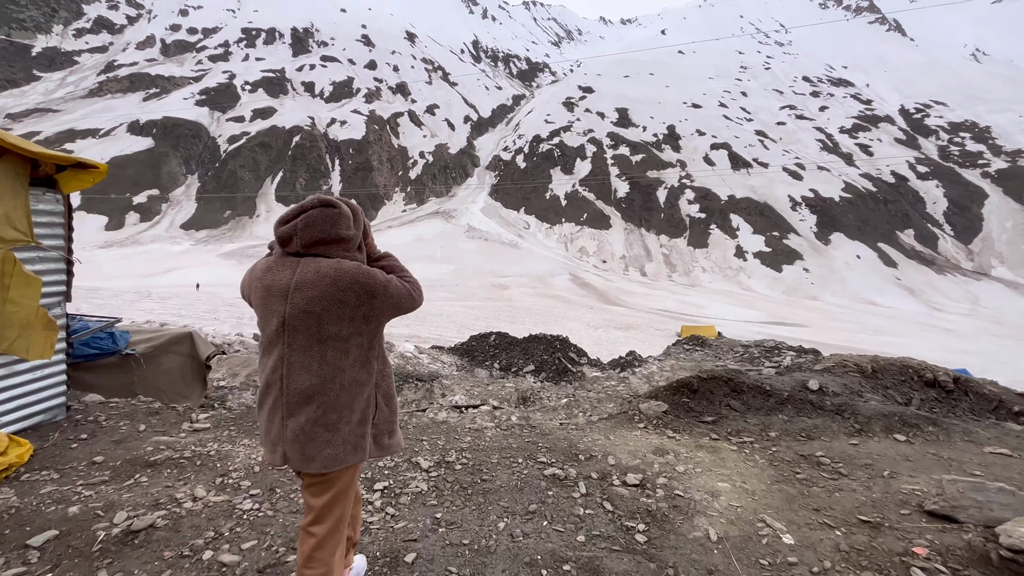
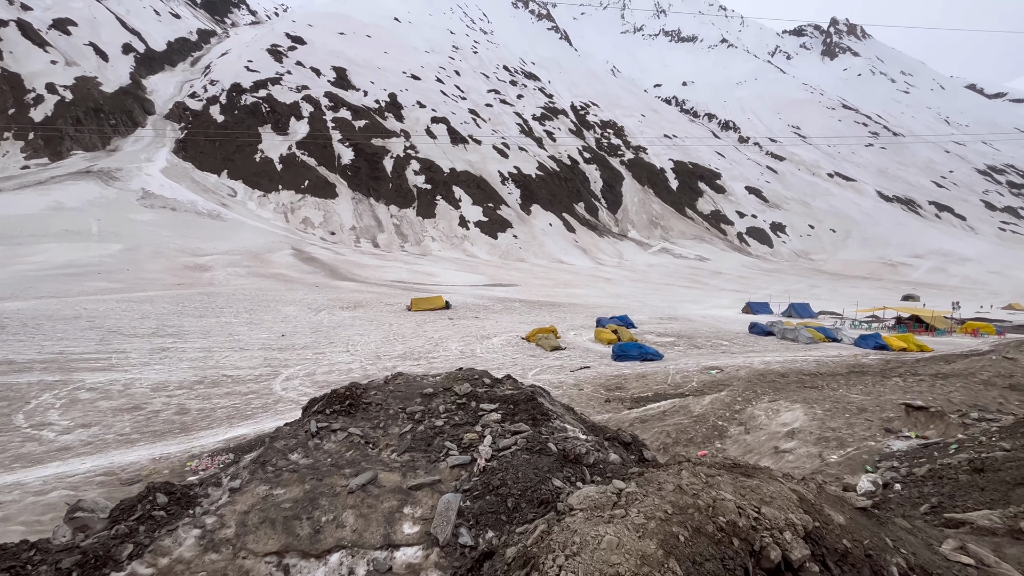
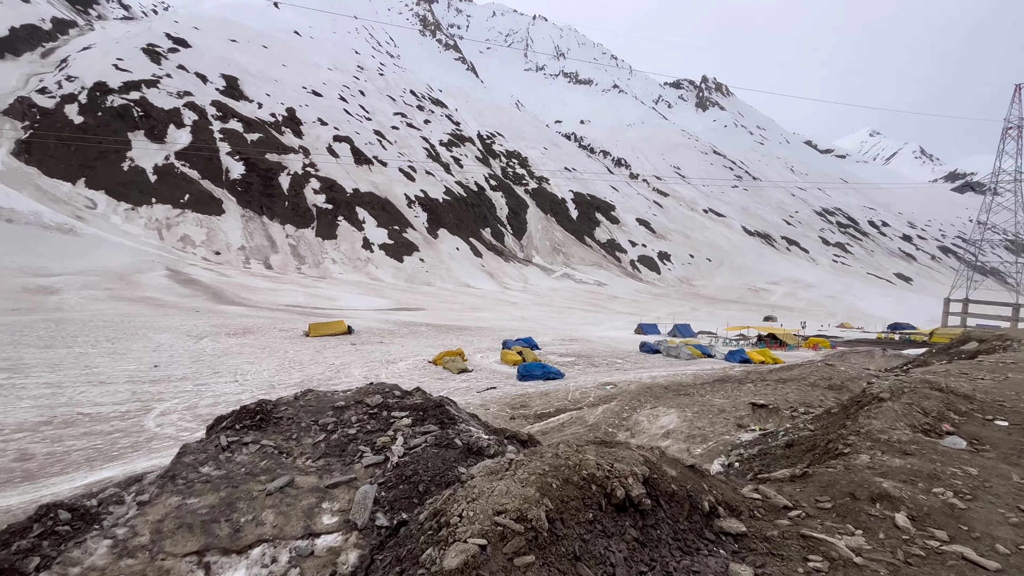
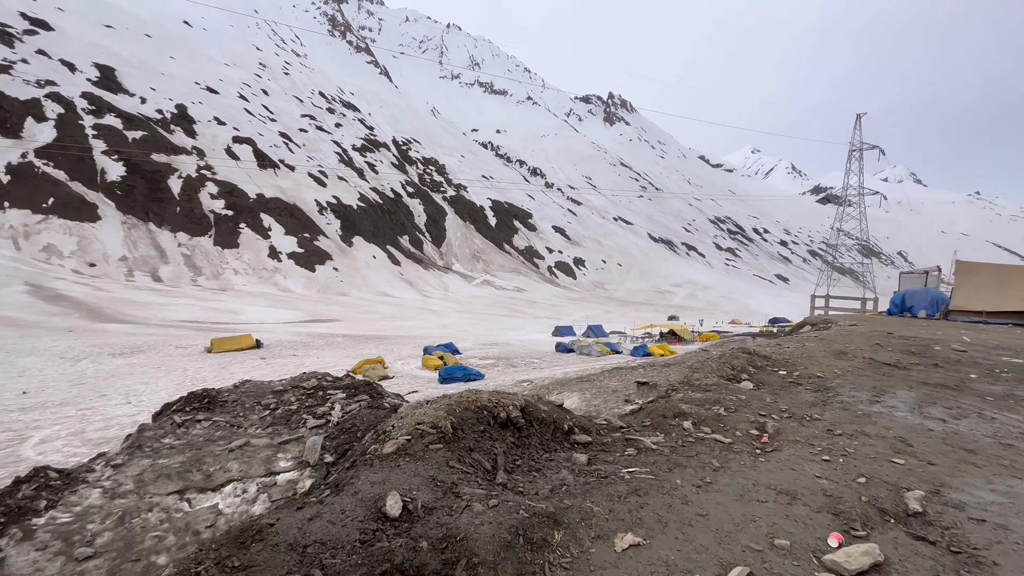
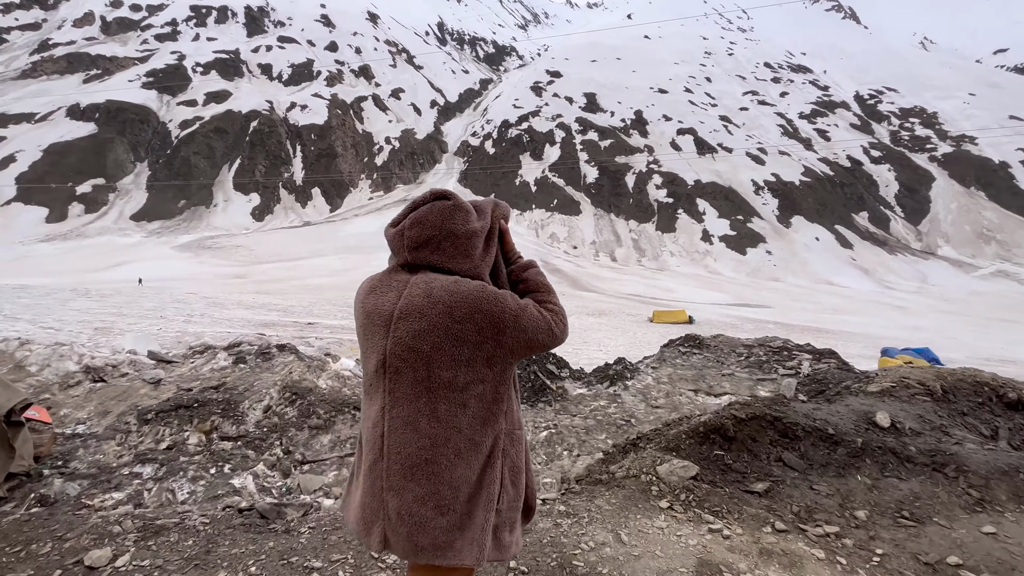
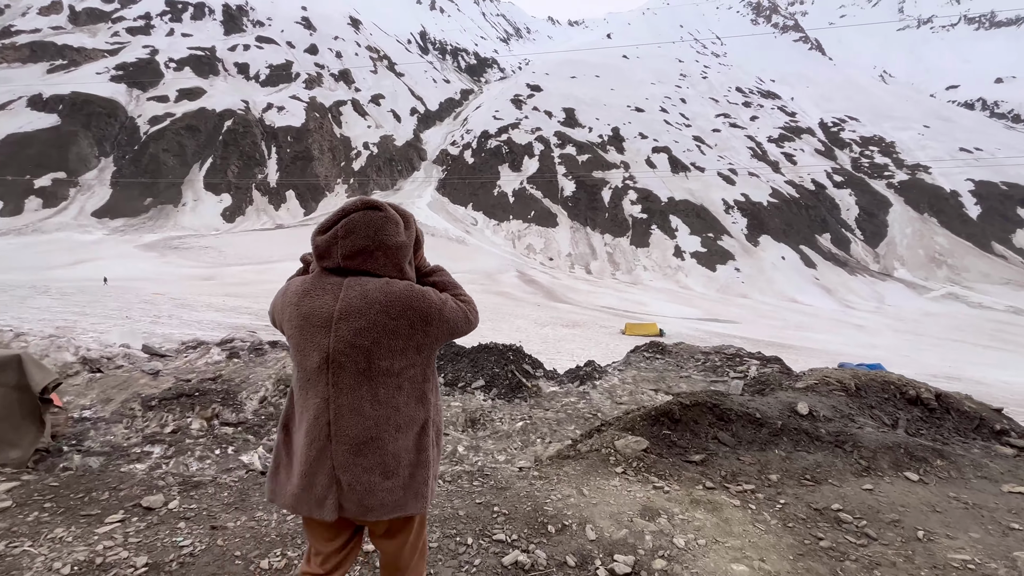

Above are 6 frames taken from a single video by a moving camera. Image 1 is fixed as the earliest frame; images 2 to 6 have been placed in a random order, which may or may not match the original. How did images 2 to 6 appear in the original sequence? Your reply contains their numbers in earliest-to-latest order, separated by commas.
6, 5, 4, 3, 2
